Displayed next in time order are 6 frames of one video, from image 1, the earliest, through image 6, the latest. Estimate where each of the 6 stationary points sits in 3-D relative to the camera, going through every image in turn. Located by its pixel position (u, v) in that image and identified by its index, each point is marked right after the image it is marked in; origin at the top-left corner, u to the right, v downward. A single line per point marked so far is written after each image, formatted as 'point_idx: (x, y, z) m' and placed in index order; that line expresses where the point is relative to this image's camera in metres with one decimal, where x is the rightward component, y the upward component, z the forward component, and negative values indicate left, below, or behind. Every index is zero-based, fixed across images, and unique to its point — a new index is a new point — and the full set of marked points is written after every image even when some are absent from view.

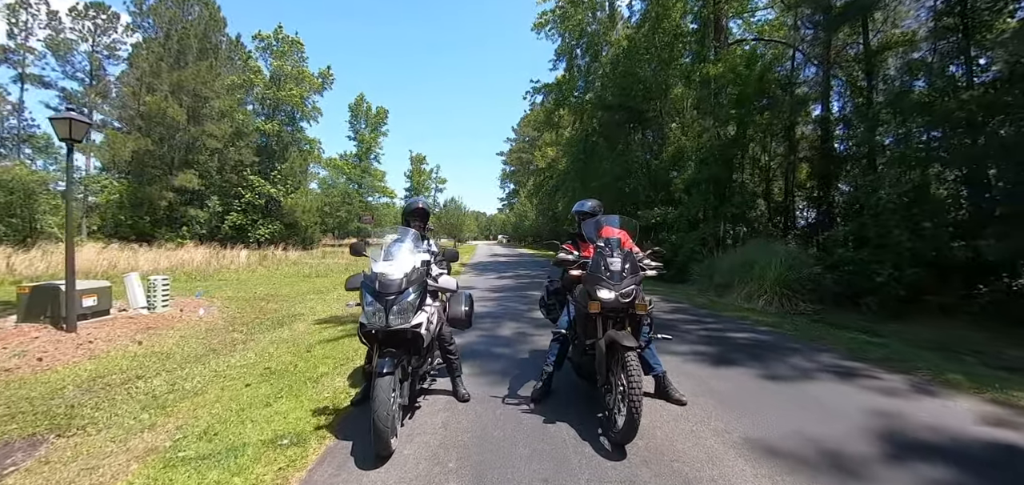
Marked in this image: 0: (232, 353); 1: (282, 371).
0: (-4.1, -1.6, +6.7) m
1: (-2.7, -1.5, +5.4) m
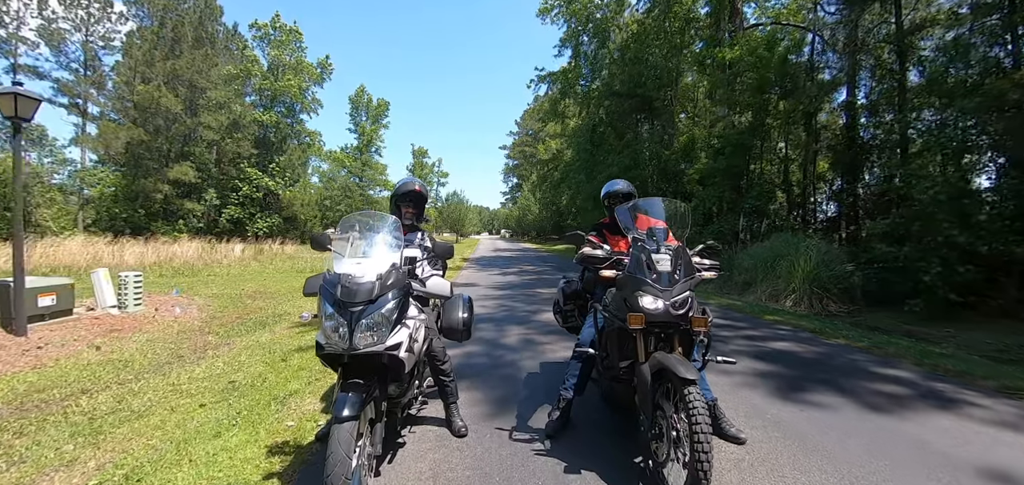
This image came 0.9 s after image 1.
0: (-4.1, -1.5, +5.9) m
1: (-2.7, -1.4, +4.5) m
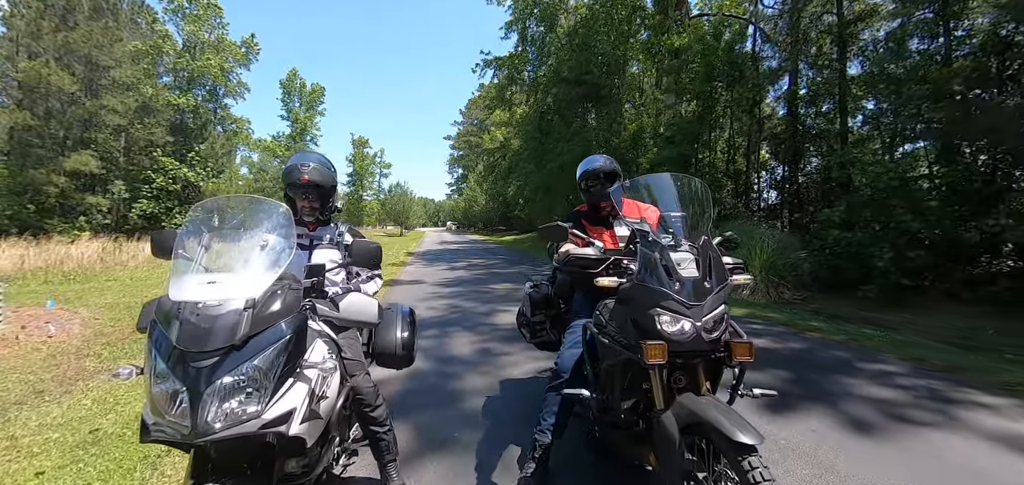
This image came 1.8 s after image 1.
0: (-4.6, -1.6, +4.6) m
1: (-3.0, -1.5, +3.4) m
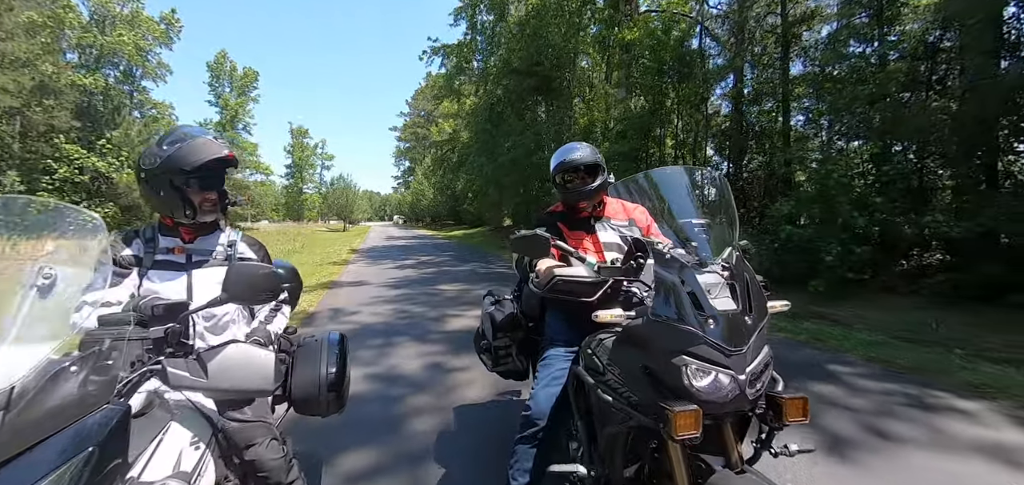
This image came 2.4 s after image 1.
0: (-4.9, -1.6, +3.6) m
1: (-3.2, -1.5, +2.5) m
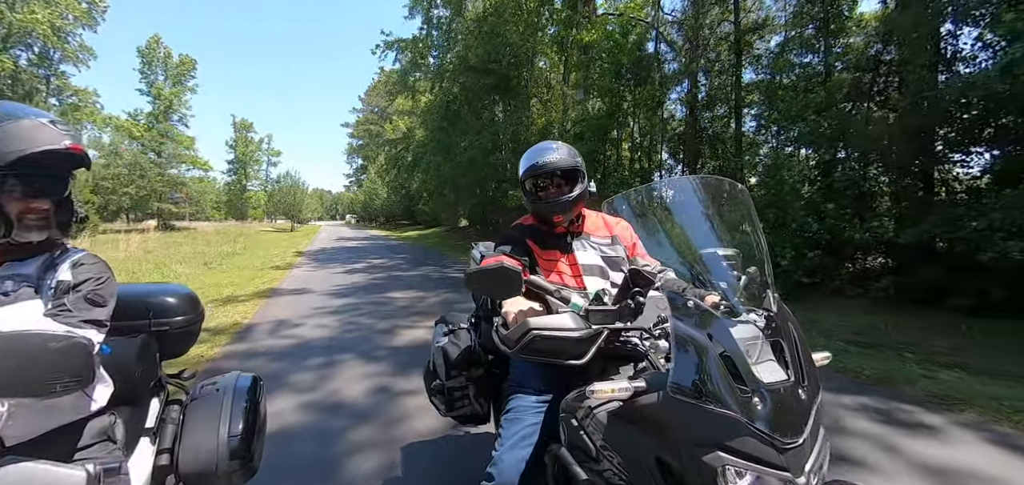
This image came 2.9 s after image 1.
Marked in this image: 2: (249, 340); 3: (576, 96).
0: (-5.2, -1.7, +2.7) m
1: (-3.4, -1.6, +1.8) m
2: (-3.5, -1.3, +6.1) m
3: (+2.4, +5.5, +17.2) m
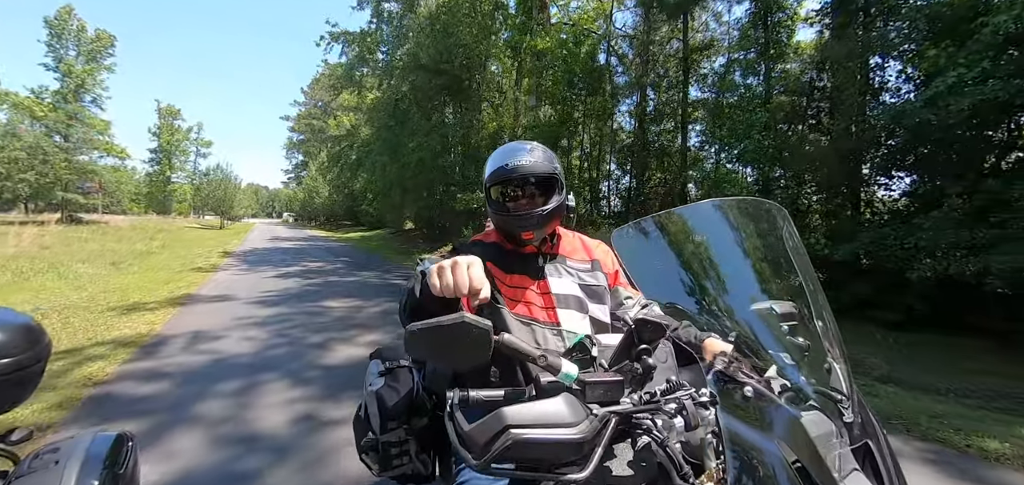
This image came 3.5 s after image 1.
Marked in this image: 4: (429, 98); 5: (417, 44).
0: (-5.5, -1.6, +1.7) m
1: (-3.6, -1.6, +1.1) m
2: (-4.2, -1.3, +5.3) m
3: (+0.6, +5.3, +17.1) m
4: (-3.6, +6.3, +19.8) m
5: (-4.1, +8.5, +19.5) m
